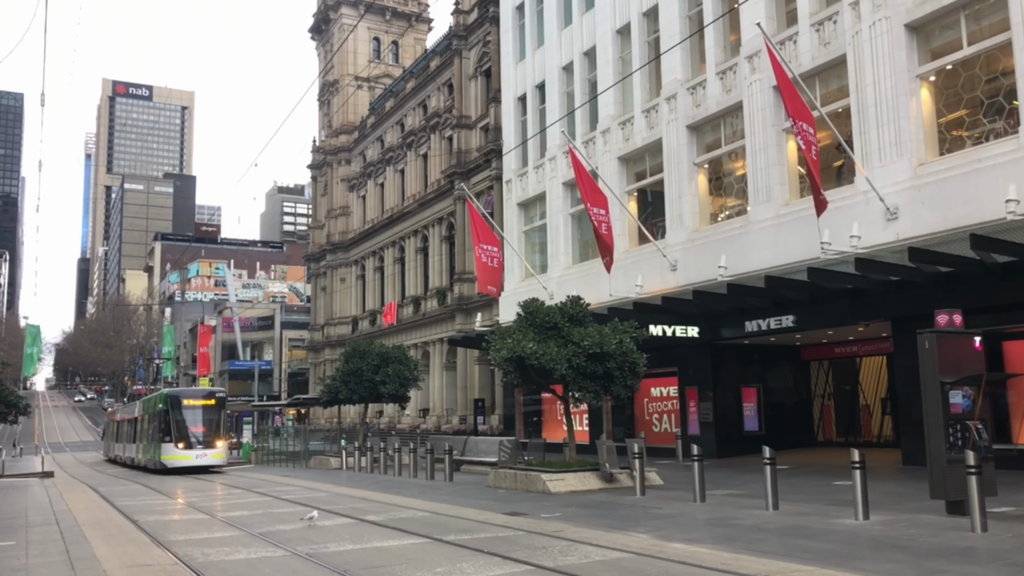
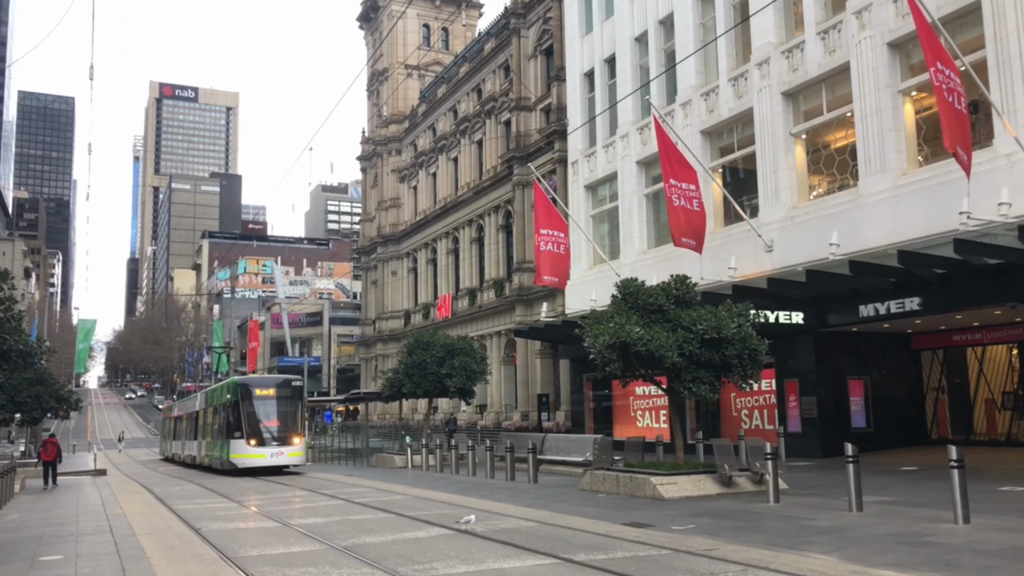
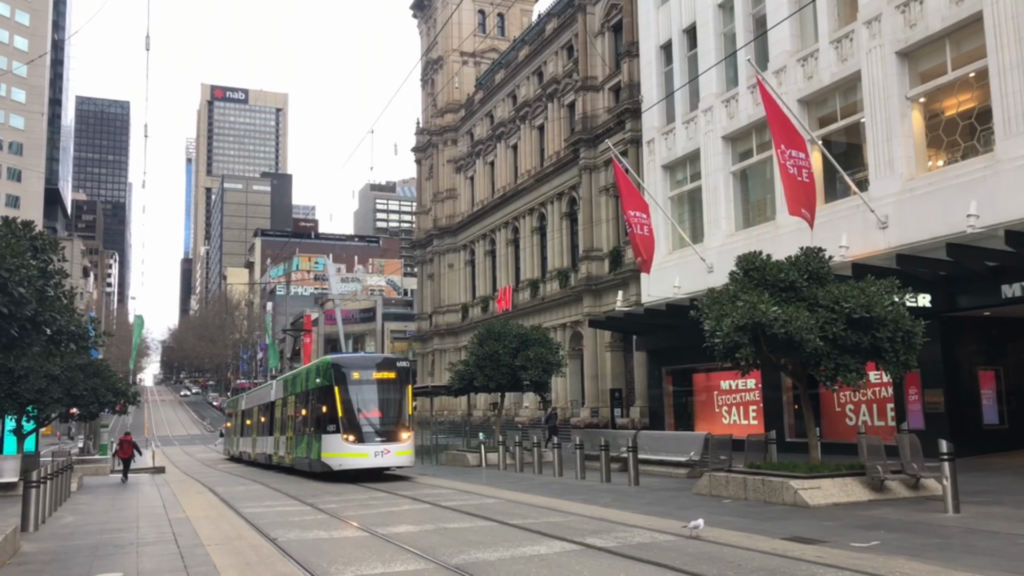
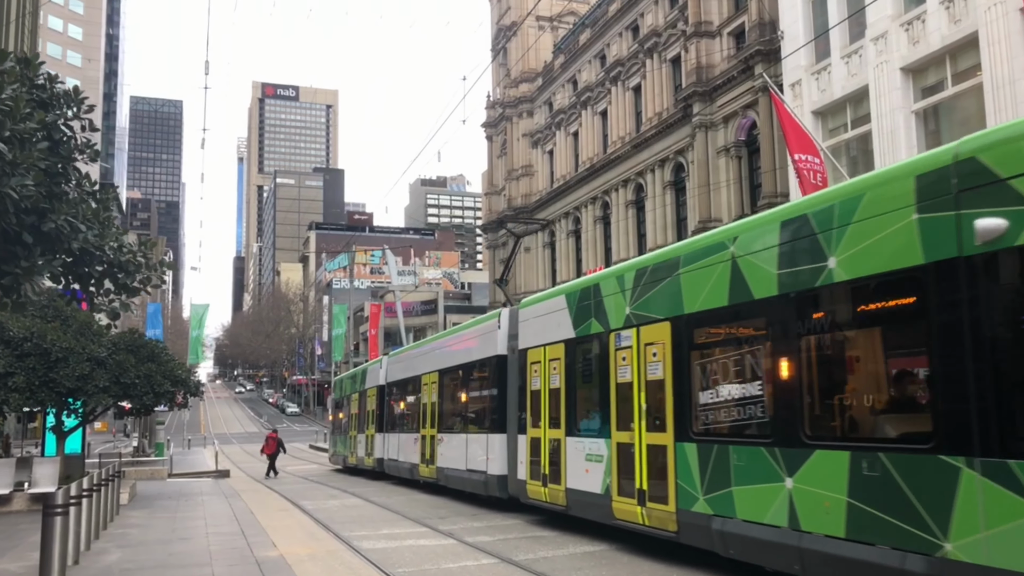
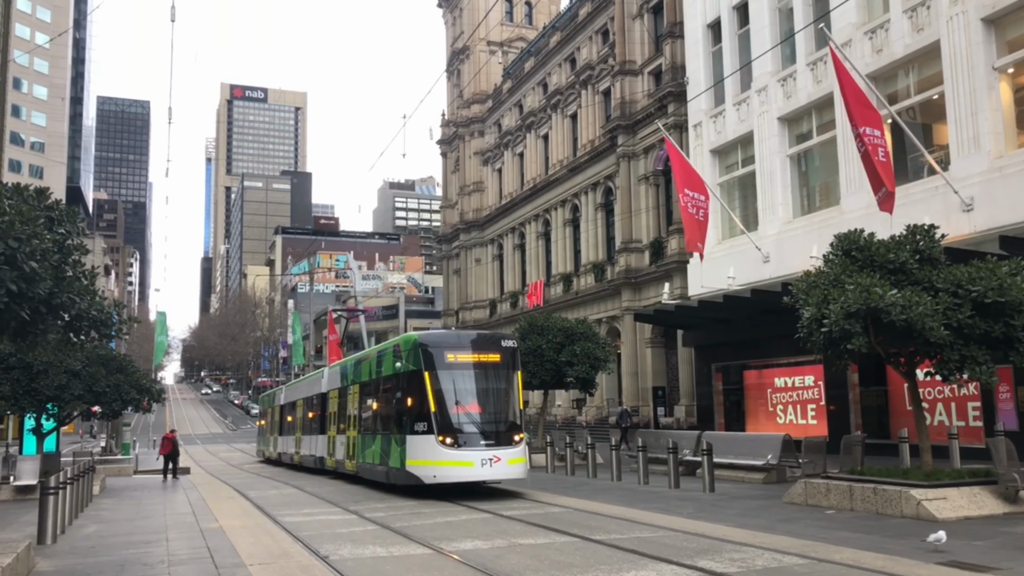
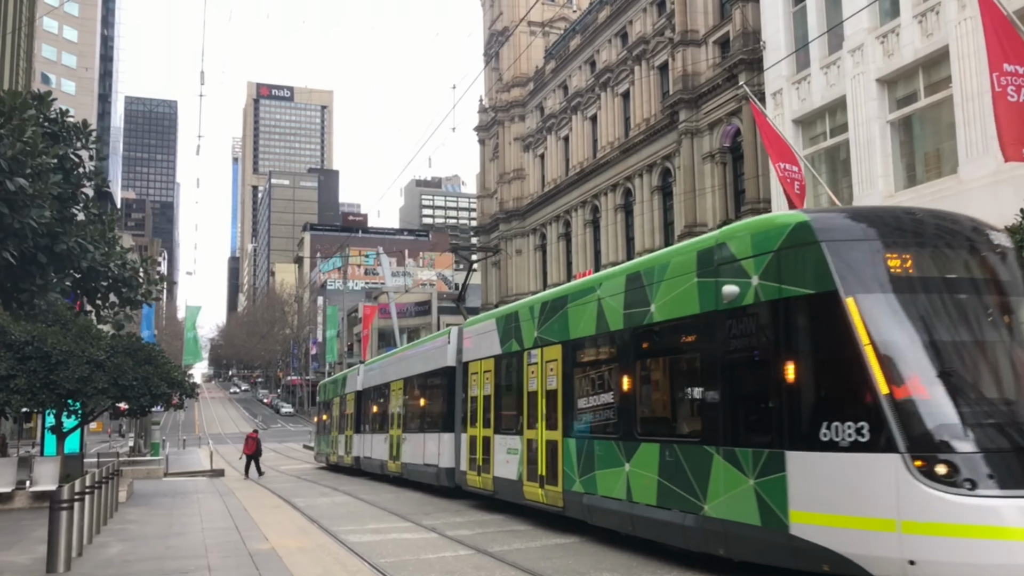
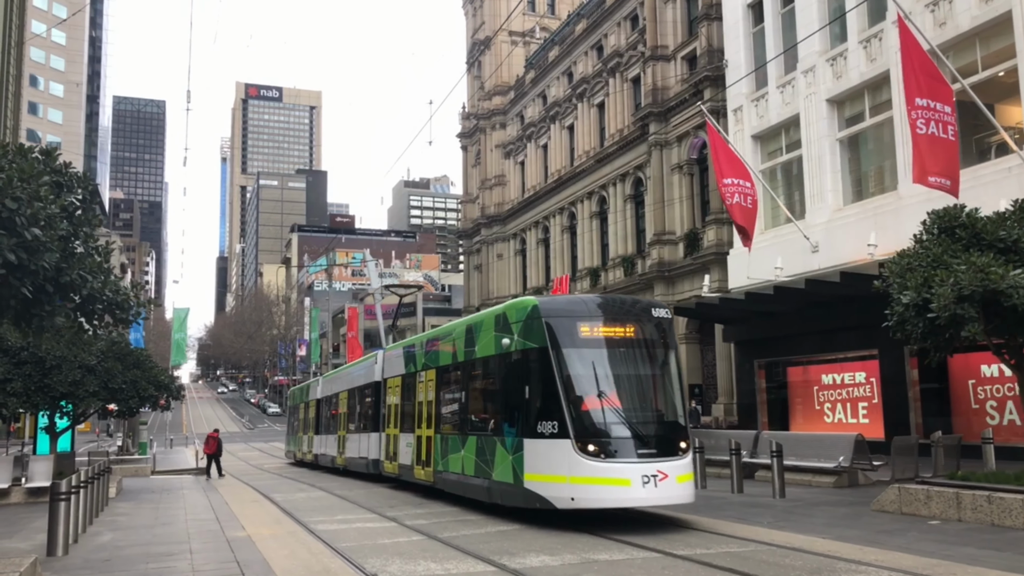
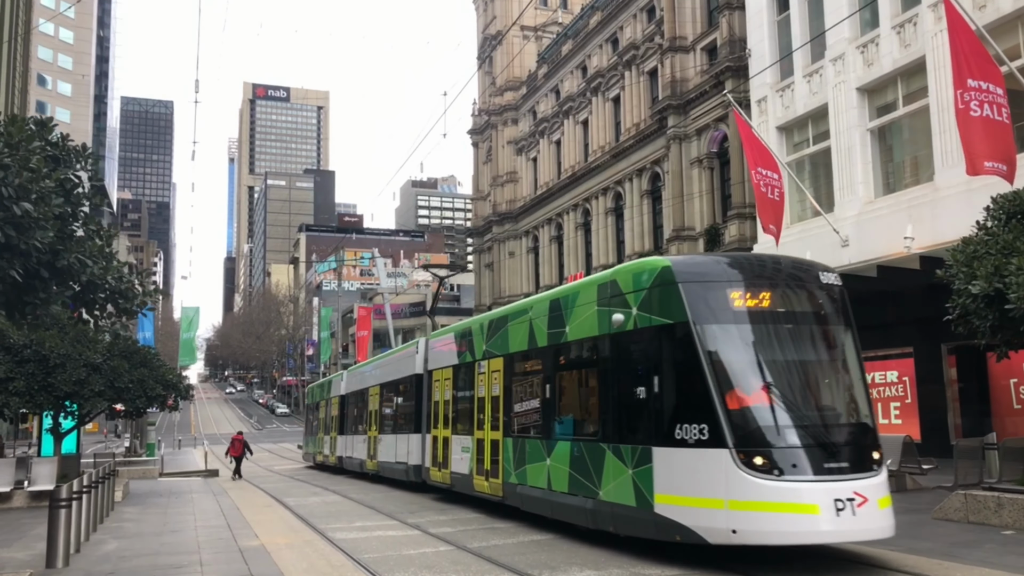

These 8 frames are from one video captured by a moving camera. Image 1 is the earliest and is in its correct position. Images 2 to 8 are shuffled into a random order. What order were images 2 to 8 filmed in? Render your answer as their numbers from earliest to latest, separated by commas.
2, 3, 5, 7, 8, 6, 4
